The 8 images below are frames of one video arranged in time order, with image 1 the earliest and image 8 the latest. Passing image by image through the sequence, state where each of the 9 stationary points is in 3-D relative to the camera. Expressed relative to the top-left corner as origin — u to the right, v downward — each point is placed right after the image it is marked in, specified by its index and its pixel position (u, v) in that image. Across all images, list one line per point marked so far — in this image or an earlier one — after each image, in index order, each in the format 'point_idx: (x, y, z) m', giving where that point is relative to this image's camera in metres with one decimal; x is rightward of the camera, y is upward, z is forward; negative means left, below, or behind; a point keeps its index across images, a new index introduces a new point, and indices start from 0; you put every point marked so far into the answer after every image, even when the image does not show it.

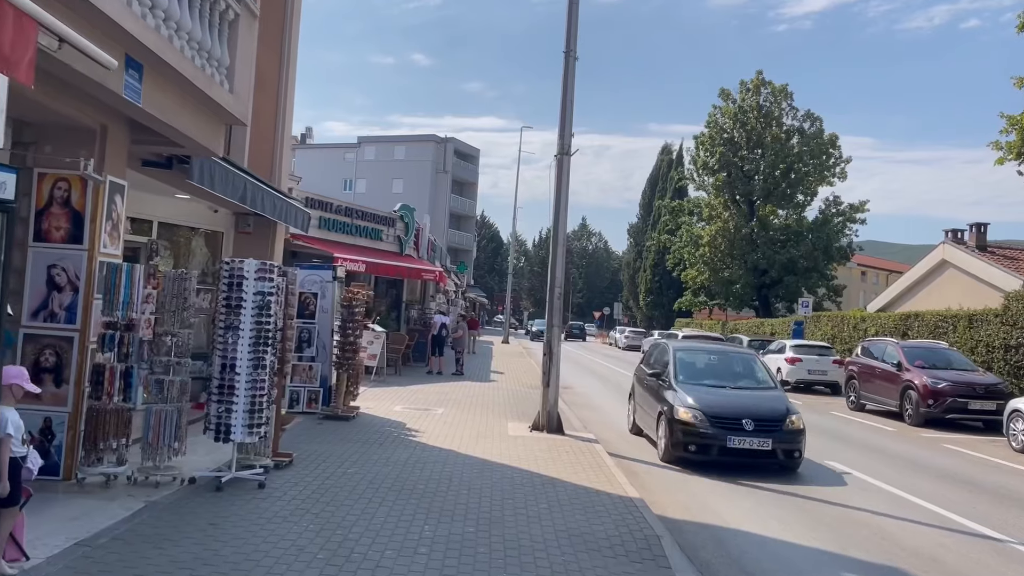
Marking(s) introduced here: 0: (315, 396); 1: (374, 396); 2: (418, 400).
0: (-3.1, -1.7, +13.2) m
1: (-2.6, -2.1, +15.8) m
2: (-1.8, -2.2, +15.8) m
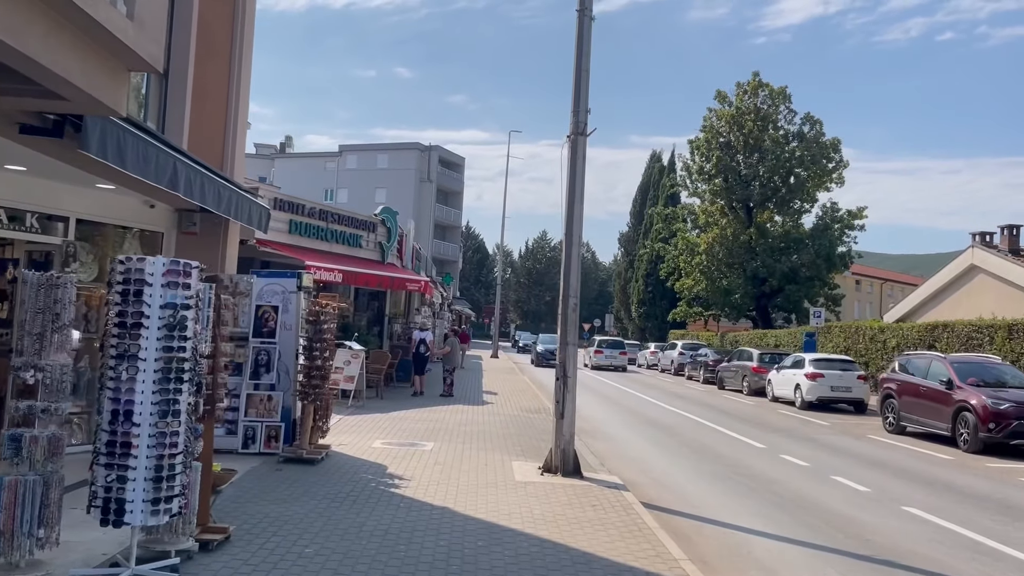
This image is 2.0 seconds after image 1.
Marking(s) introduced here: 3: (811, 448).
0: (-3.0, -1.9, +10.7) m
1: (-2.6, -2.3, +13.3) m
2: (-1.7, -2.4, +13.3) m
3: (+5.6, -3.0, +15.7) m
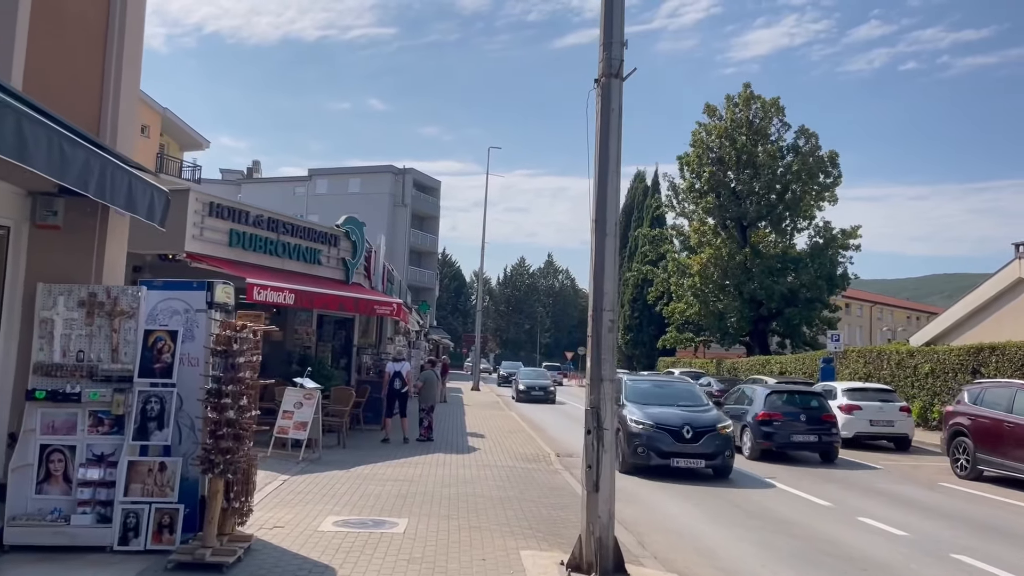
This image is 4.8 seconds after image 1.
0: (-3.0, -2.0, +7.2) m
1: (-2.6, -2.5, +9.8) m
2: (-1.7, -2.6, +9.9) m
3: (+5.6, -3.2, +12.4) m
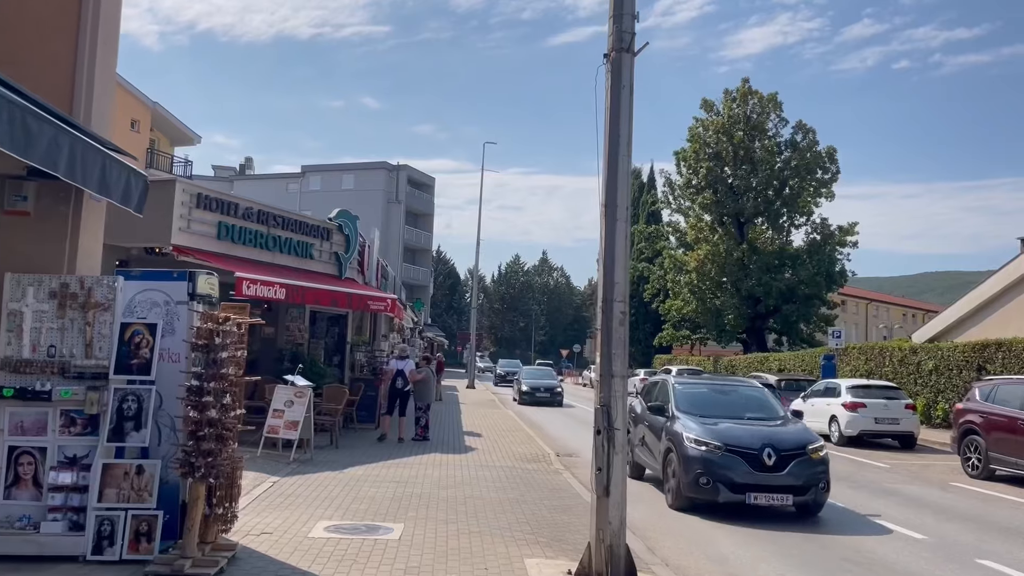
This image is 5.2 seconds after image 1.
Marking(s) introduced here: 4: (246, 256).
0: (-2.9, -1.9, +6.7) m
1: (-2.6, -2.4, +9.3) m
2: (-1.7, -2.5, +9.4) m
3: (+5.6, -3.1, +12.0) m
4: (-5.1, +0.6, +16.0) m
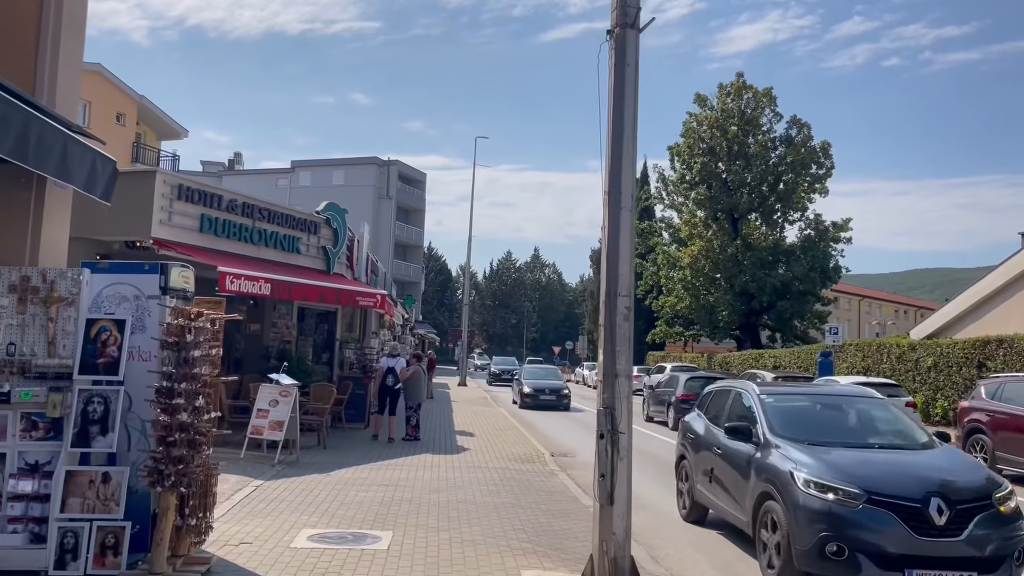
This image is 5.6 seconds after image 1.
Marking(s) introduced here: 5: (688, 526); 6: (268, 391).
0: (-2.9, -1.9, +6.2) m
1: (-2.6, -2.4, +8.8) m
2: (-1.8, -2.4, +8.9) m
3: (+5.5, -3.0, +11.5) m
4: (-5.2, +0.7, +15.4) m
5: (+2.1, -2.7, +9.6) m
6: (-3.7, -1.5, +12.5) m
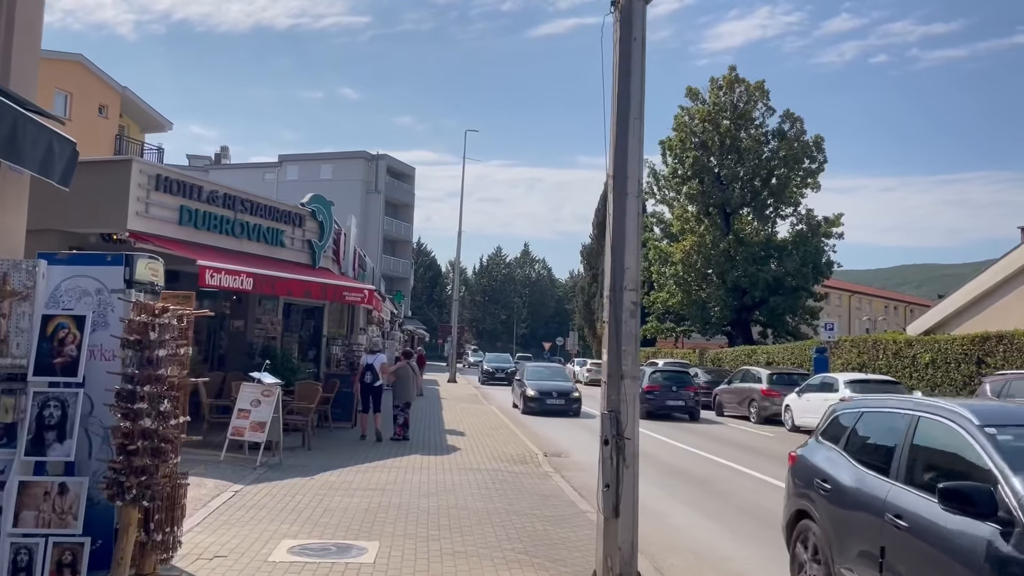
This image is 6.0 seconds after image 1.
0: (-3.0, -1.8, +5.7) m
1: (-2.7, -2.3, +8.2) m
2: (-1.8, -2.4, +8.3) m
3: (+5.4, -3.0, +11.1) m
4: (-5.3, +0.8, +14.8) m
5: (+2.0, -2.7, +9.1) m
6: (-3.8, -1.5, +12.0) m
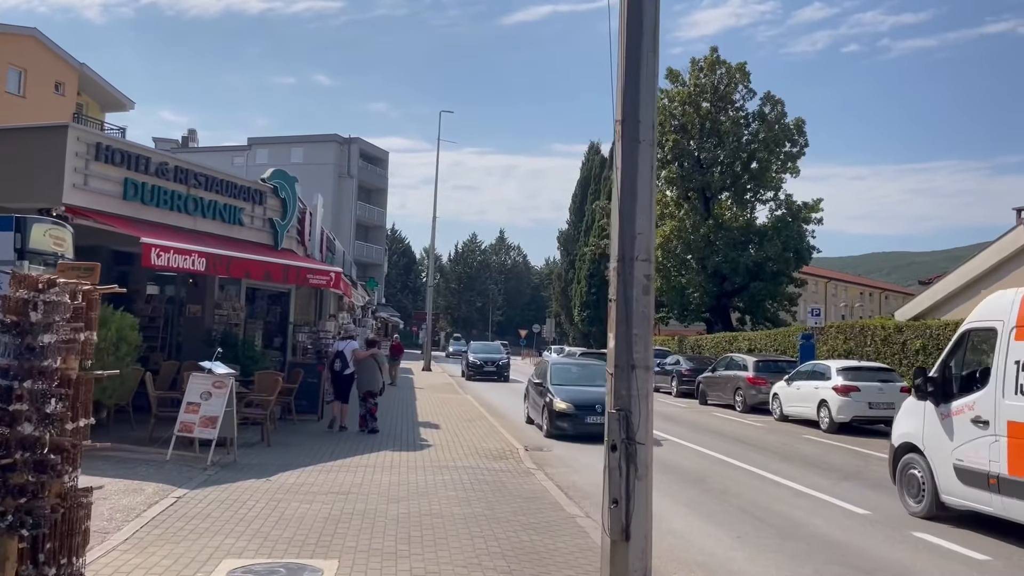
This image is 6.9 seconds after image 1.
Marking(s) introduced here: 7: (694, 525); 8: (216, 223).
0: (-3.1, -1.7, +4.5) m
1: (-2.8, -2.1, +7.1) m
2: (-2.0, -2.1, +7.2) m
3: (+5.2, -2.7, +10.2) m
4: (-5.7, +1.1, +13.6) m
5: (+1.8, -2.5, +8.1) m
6: (-4.0, -1.2, +10.8) m
7: (+1.9, -2.5, +8.9) m
8: (-5.2, +1.1, +14.8) m
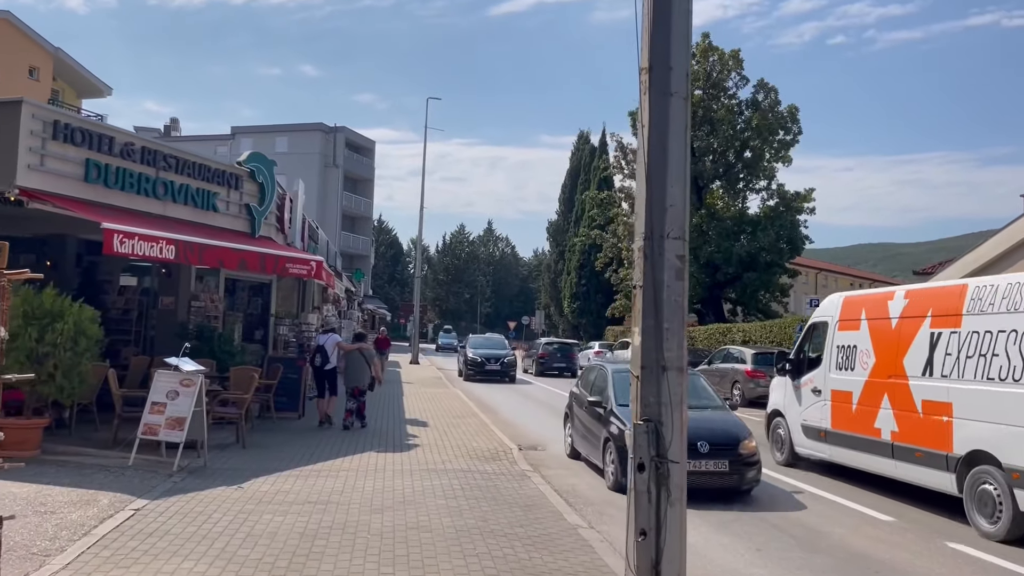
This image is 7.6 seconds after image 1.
0: (-3.0, -1.6, +3.6) m
1: (-2.8, -2.0, +6.2) m
2: (-2.0, -2.1, +6.3) m
3: (+5.1, -2.6, +9.5) m
4: (-5.8, +1.2, +12.6) m
5: (+1.8, -2.3, +7.3) m
6: (-4.1, -1.1, +9.9) m
7: (+1.9, -2.4, +8.1) m
8: (-5.4, +1.3, +13.9) m
